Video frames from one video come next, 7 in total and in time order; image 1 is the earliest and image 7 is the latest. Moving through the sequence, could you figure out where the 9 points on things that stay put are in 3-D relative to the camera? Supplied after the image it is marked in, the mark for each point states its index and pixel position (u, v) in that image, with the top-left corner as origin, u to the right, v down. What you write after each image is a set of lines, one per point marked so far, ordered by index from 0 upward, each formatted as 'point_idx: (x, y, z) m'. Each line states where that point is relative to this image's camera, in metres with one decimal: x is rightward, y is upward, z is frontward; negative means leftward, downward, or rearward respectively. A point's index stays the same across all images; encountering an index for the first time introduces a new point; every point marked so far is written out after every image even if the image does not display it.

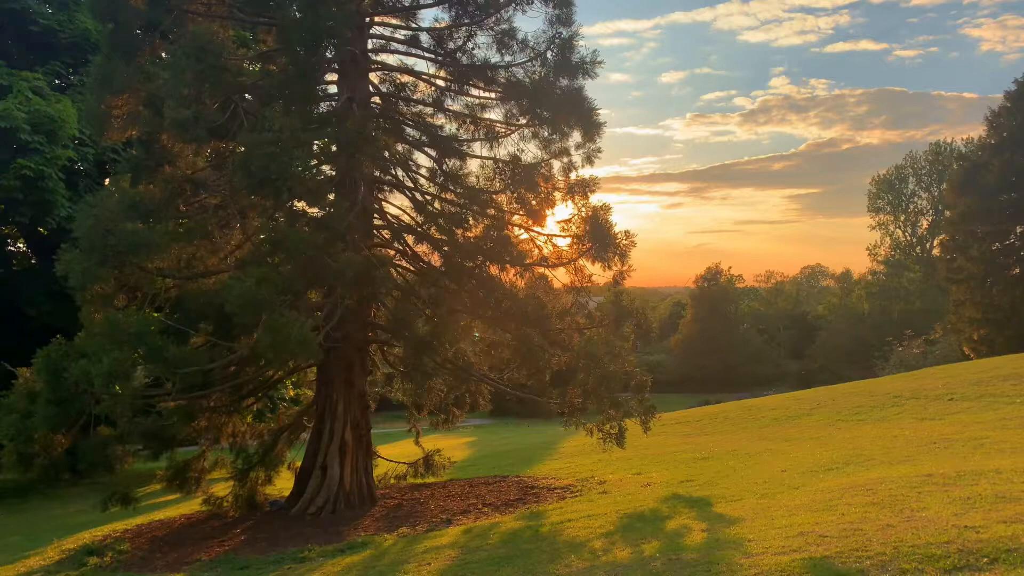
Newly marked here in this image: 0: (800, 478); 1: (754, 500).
0: (+3.3, -2.2, +9.1) m
1: (+2.4, -2.1, +7.8) m
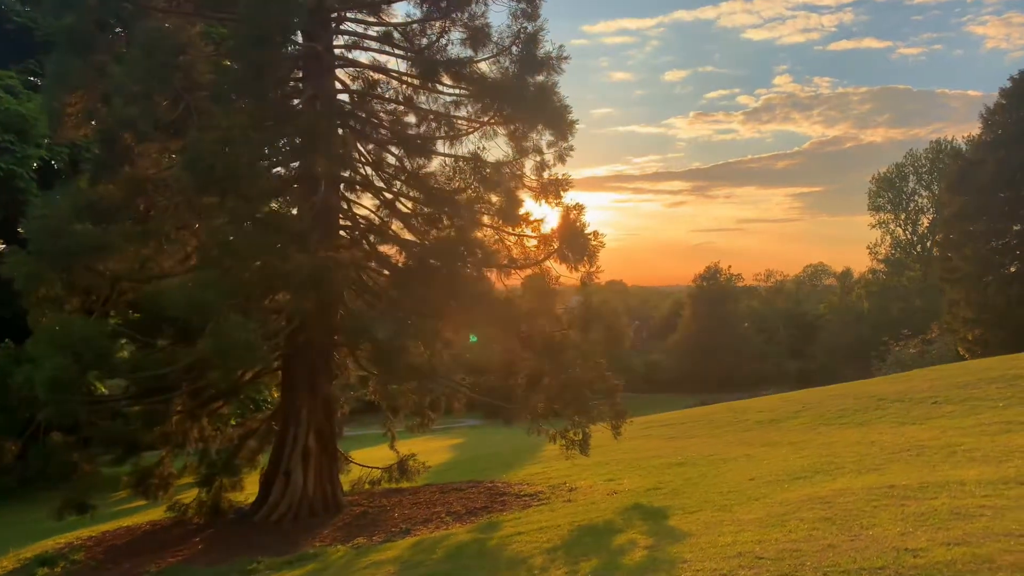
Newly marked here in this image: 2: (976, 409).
0: (+2.8, -2.2, +8.8) m
1: (+1.9, -2.1, +7.5) m
2: (+7.3, -1.9, +12.5) m
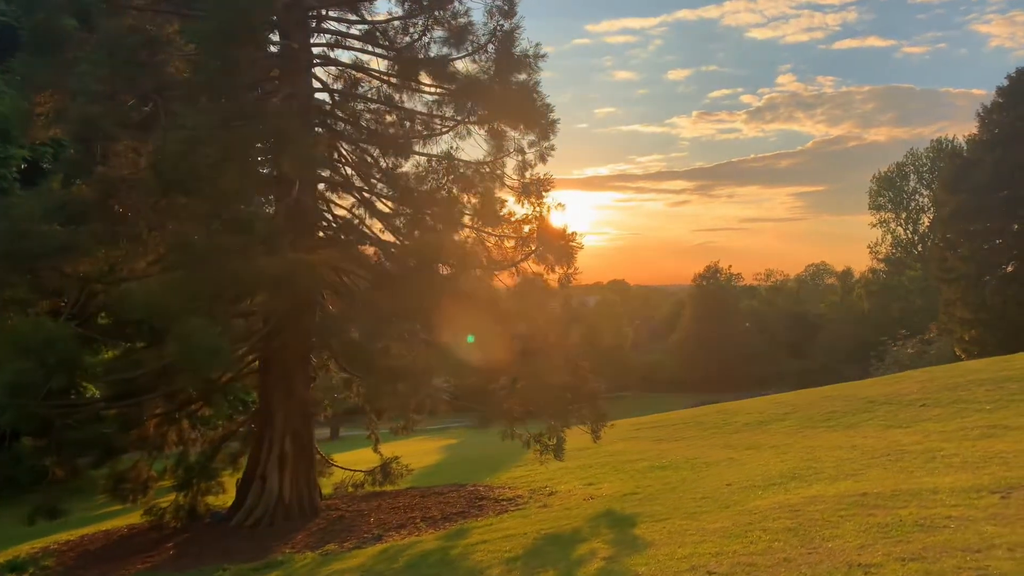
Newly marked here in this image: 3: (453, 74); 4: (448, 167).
0: (+2.4, -2.2, +8.6) m
1: (+1.5, -2.2, +7.4) m
2: (+7.0, -1.9, +12.3) m
3: (-1.0, +3.5, +13.0) m
4: (-1.2, +2.1, +13.5) m
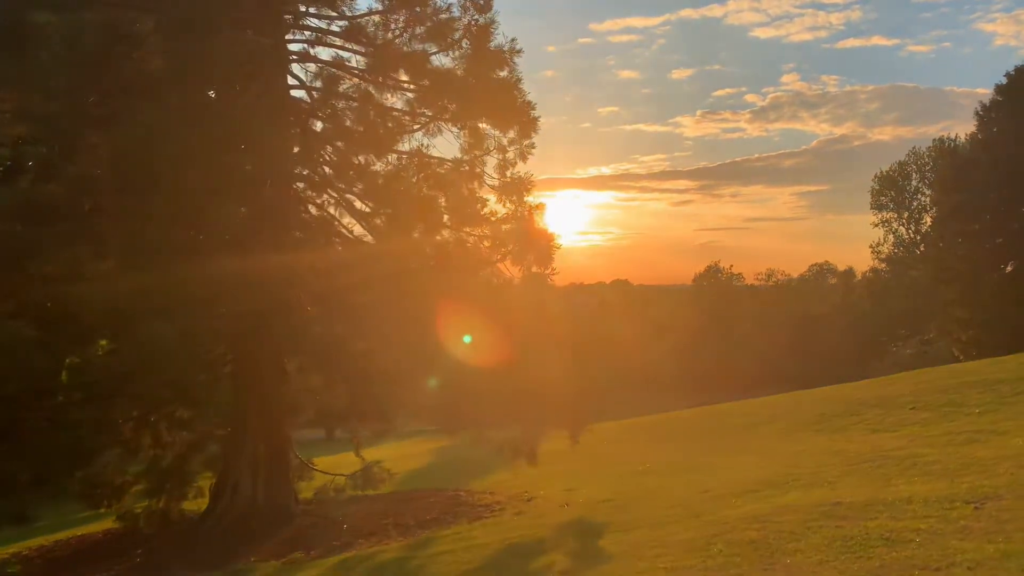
0: (+2.1, -2.2, +8.3) m
1: (+1.2, -2.2, +7.1) m
2: (+6.7, -1.9, +12.1) m
3: (-1.3, +3.5, +12.8) m
4: (-1.5, +2.0, +13.3) m
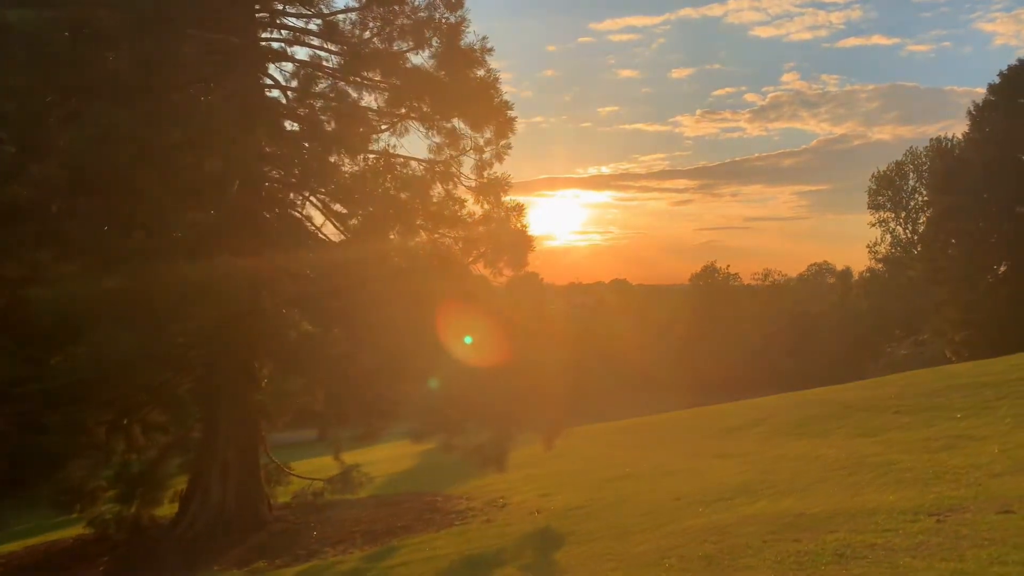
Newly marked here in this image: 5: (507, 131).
0: (+1.7, -2.3, +8.2) m
1: (+0.8, -2.2, +6.9) m
2: (+6.3, -2.0, +11.9) m
3: (-1.7, +3.5, +12.6) m
4: (-1.9, +2.0, +13.1) m
5: (-0.1, +2.7, +13.5) m
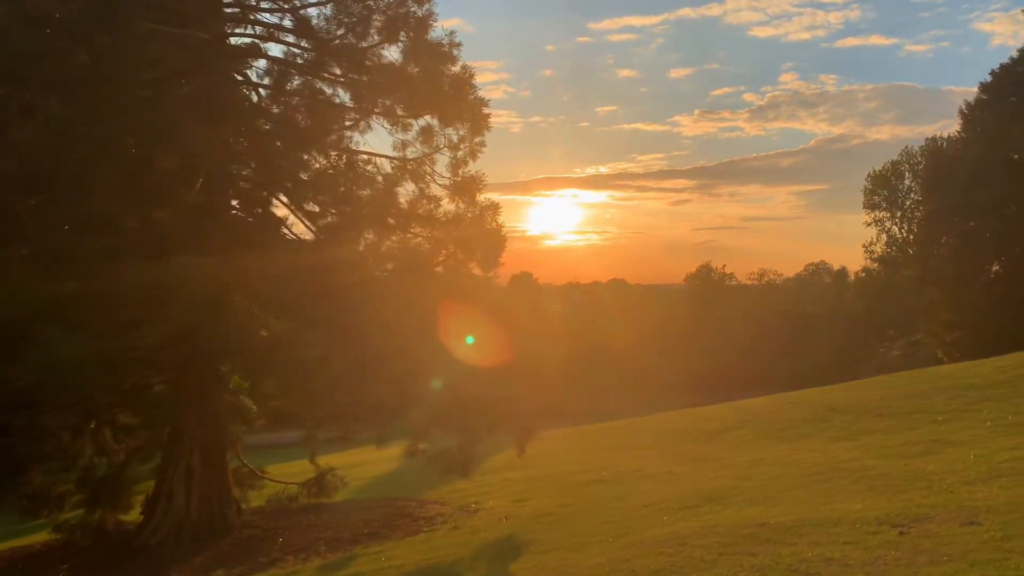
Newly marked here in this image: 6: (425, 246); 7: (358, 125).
0: (+1.3, -2.3, +7.9) m
1: (+0.4, -2.2, +6.7) m
2: (+5.9, -2.0, +11.7) m
3: (-2.1, +3.5, +12.4) m
4: (-2.3, +2.0, +12.8) m
5: (-0.5, +2.6, +13.2) m
6: (-1.3, +0.6, +13.1) m
7: (-2.2, +2.6, +12.7) m
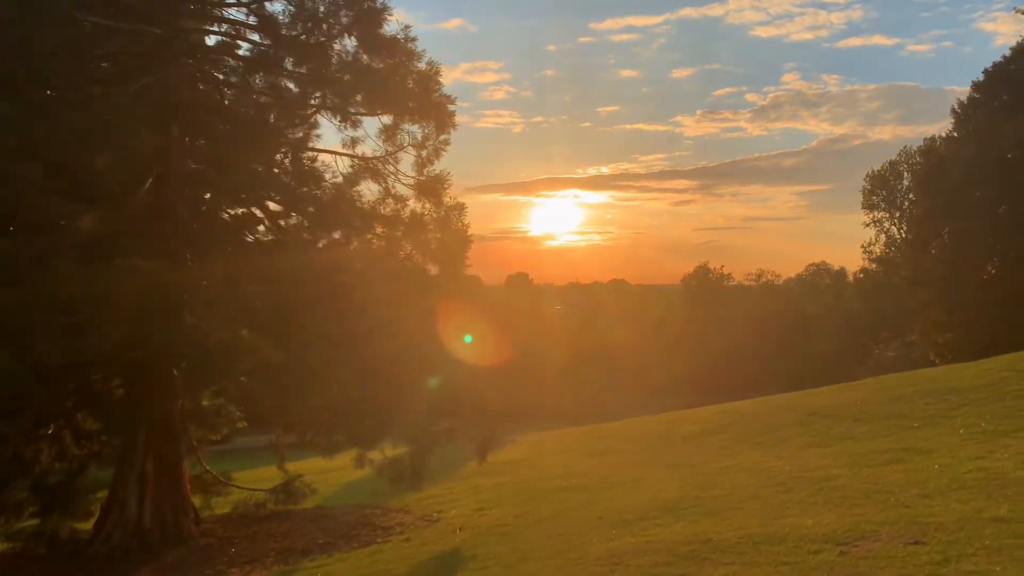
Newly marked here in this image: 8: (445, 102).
0: (+0.8, -2.3, +7.6) m
1: (-0.1, -2.3, +6.4) m
2: (+5.4, -2.0, +11.3) m
3: (-2.6, +3.4, +12.1) m
4: (-2.8, +2.0, +12.5) m
5: (-1.0, +2.6, +12.9) m
6: (-1.8, +0.6, +12.8) m
7: (-2.7, +2.6, +12.4) m
8: (-1.0, +3.0, +12.8) m
